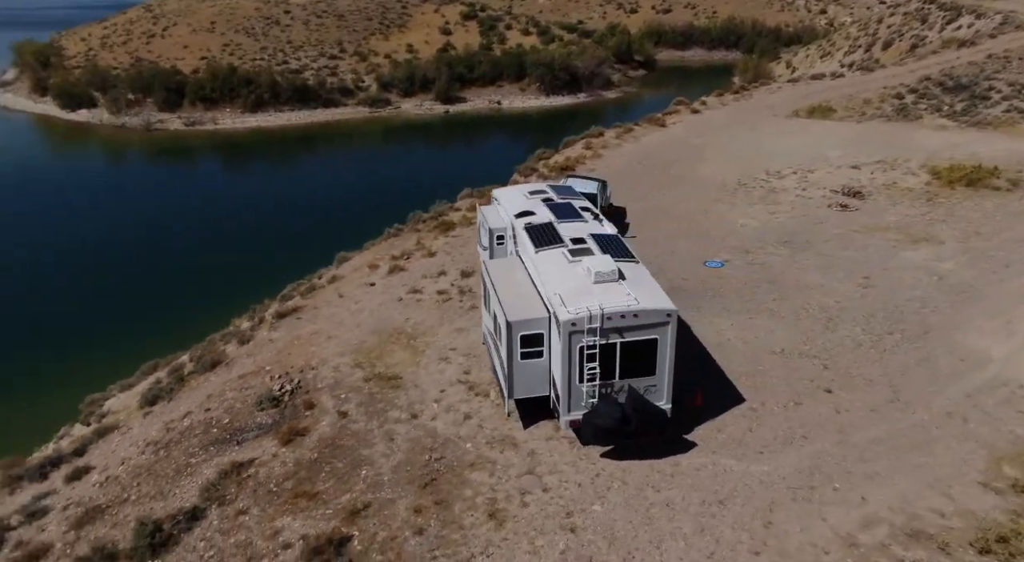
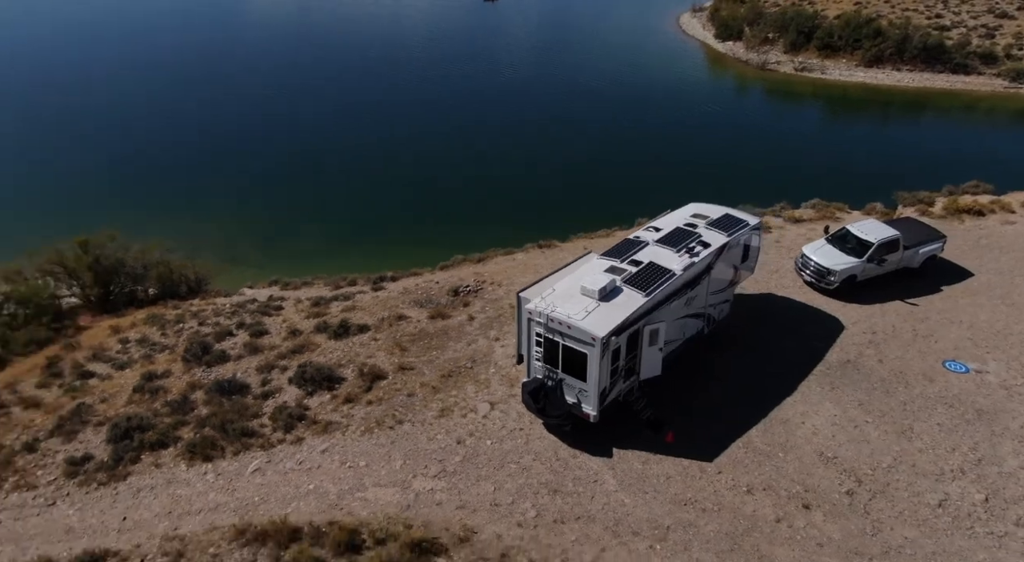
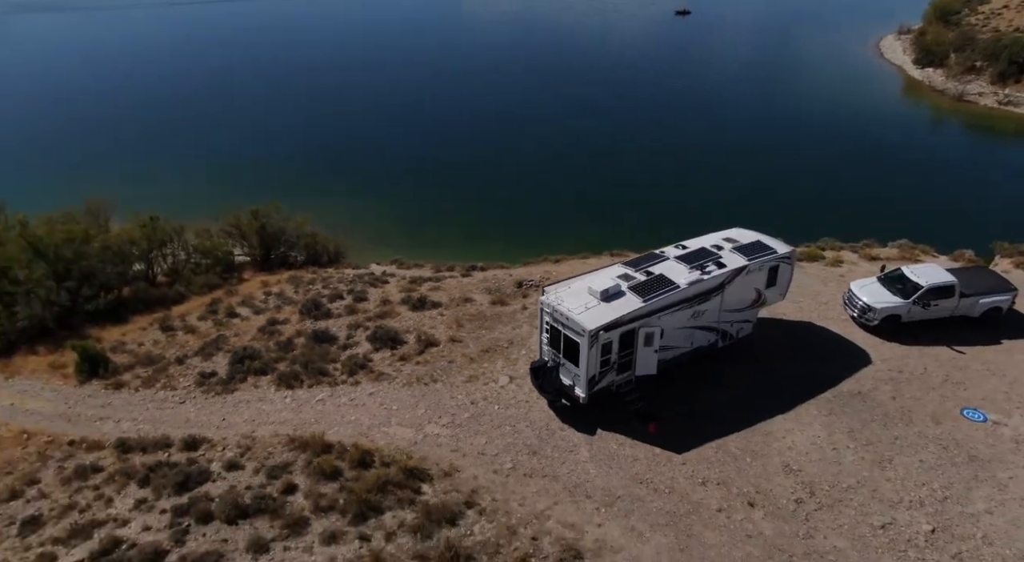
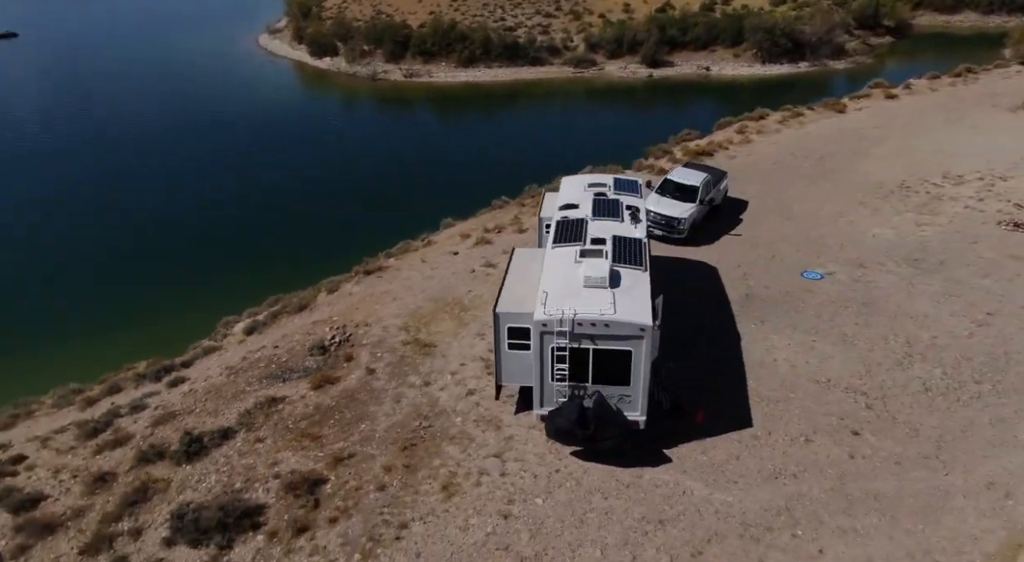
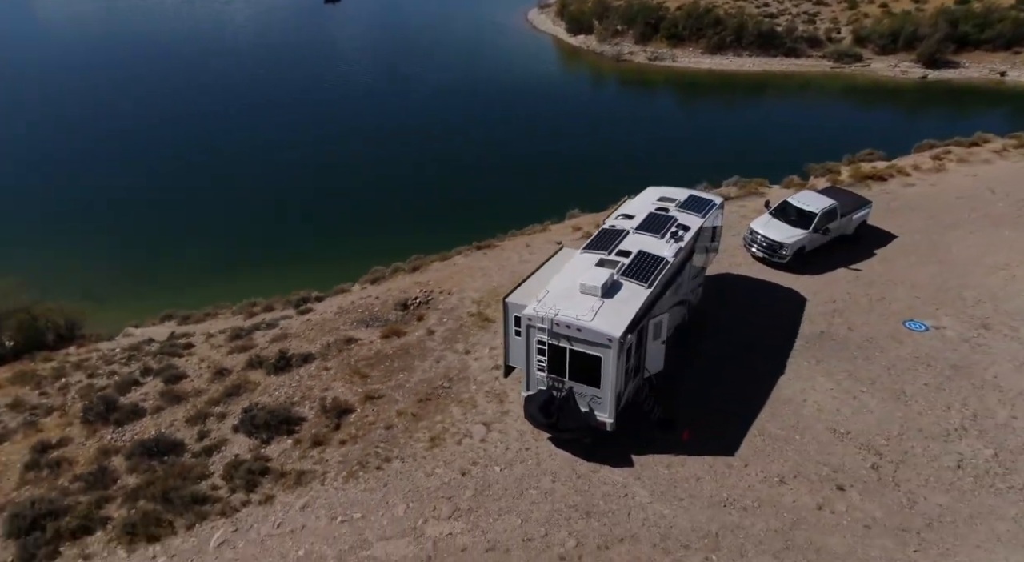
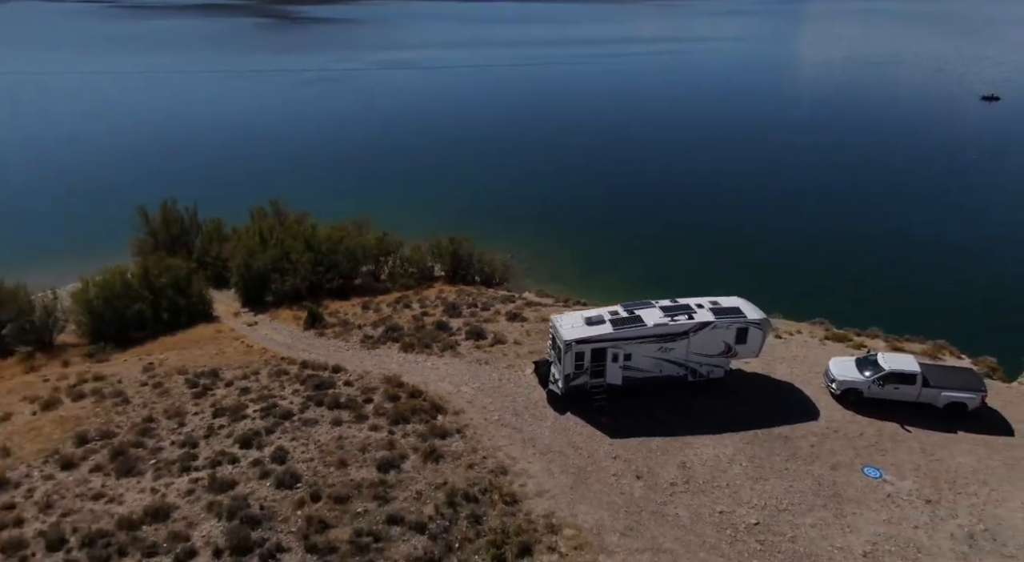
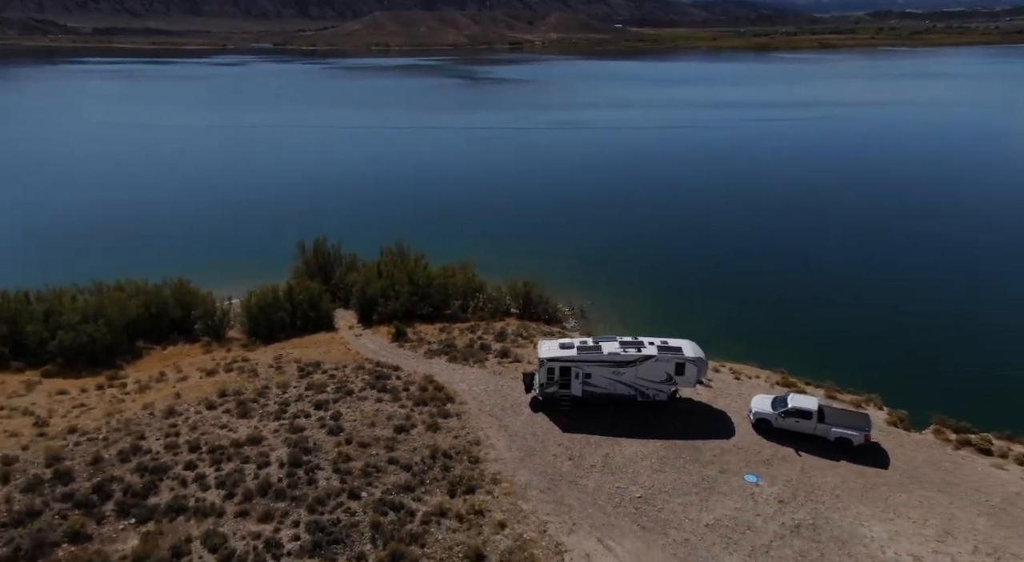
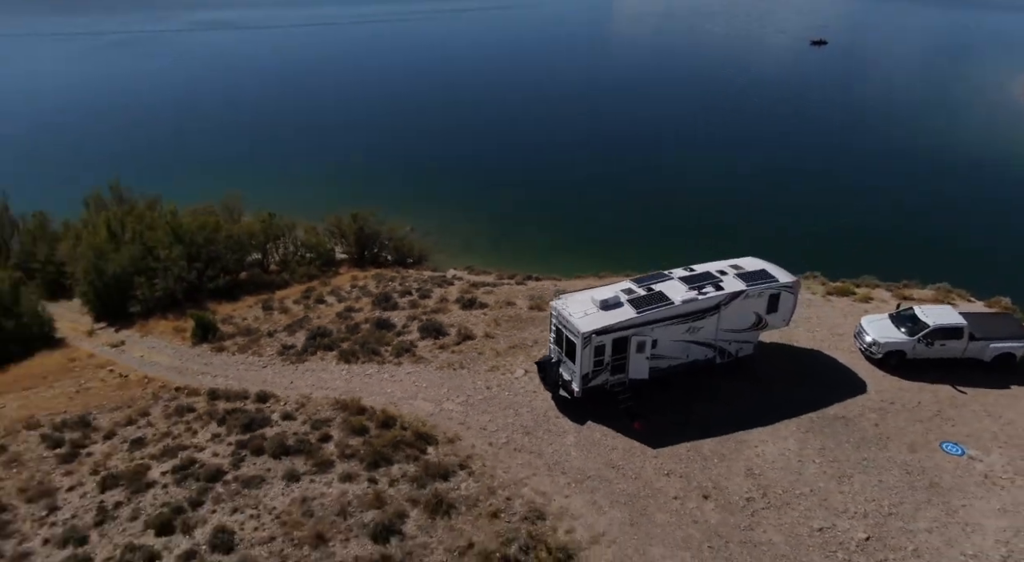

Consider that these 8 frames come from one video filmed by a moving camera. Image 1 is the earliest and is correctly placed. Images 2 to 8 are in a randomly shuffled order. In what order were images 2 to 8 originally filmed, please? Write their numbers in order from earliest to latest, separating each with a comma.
4, 5, 2, 3, 8, 6, 7
